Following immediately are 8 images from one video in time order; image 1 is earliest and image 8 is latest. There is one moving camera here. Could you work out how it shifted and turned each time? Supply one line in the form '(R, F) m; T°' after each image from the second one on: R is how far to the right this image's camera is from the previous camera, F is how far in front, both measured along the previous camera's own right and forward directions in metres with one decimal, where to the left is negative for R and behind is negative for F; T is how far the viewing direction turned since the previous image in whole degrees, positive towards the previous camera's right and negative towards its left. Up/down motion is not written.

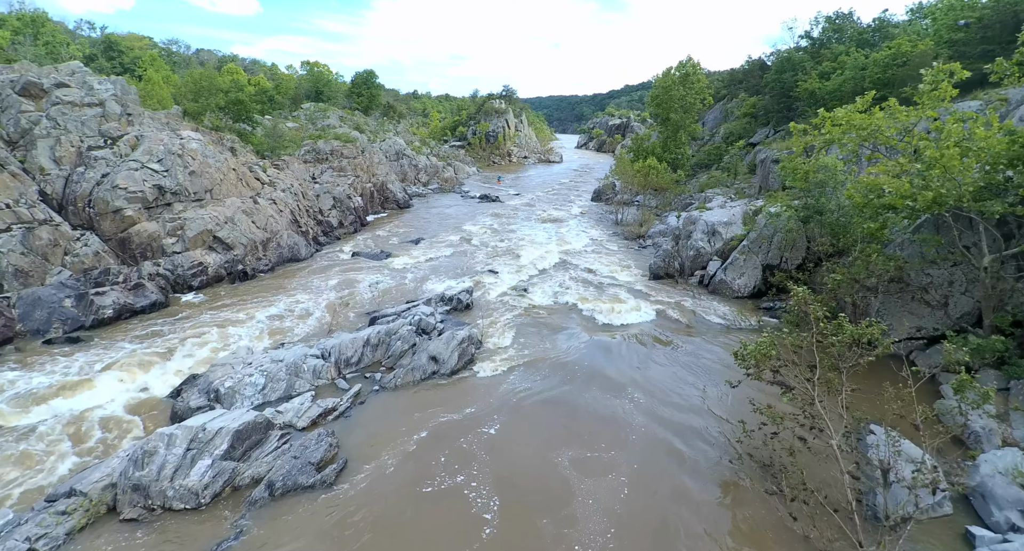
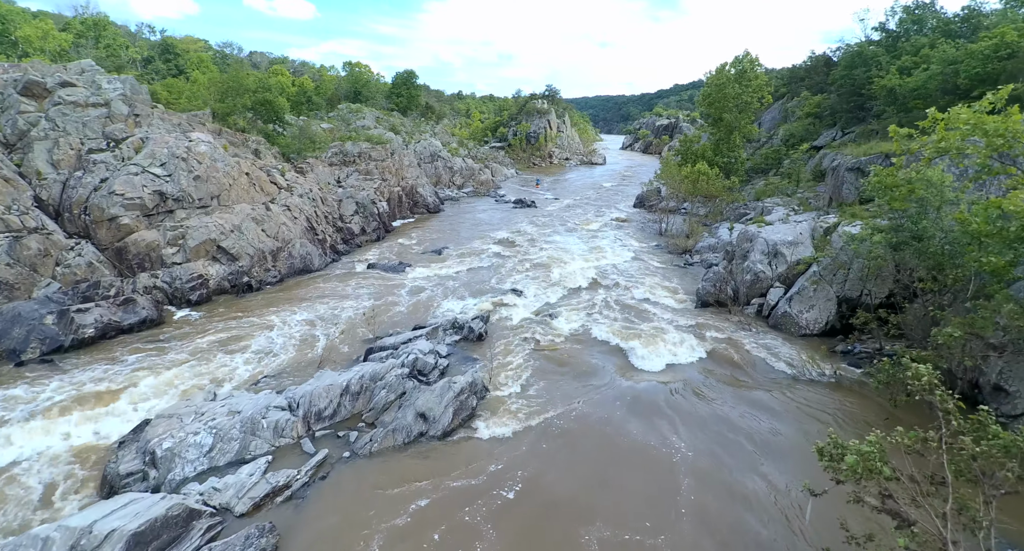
(+0.7, +2.8) m; -5°
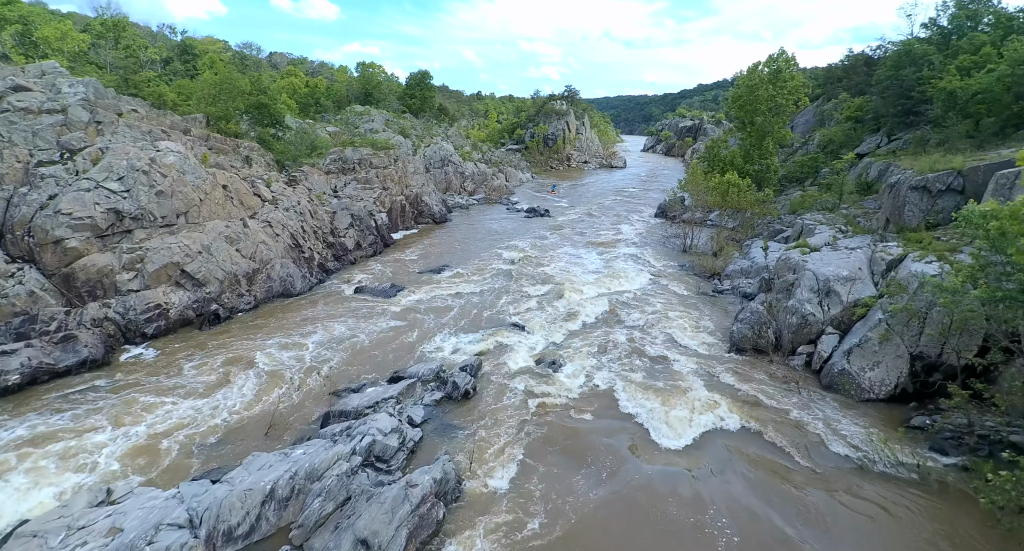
(+0.7, +3.0) m; -2°
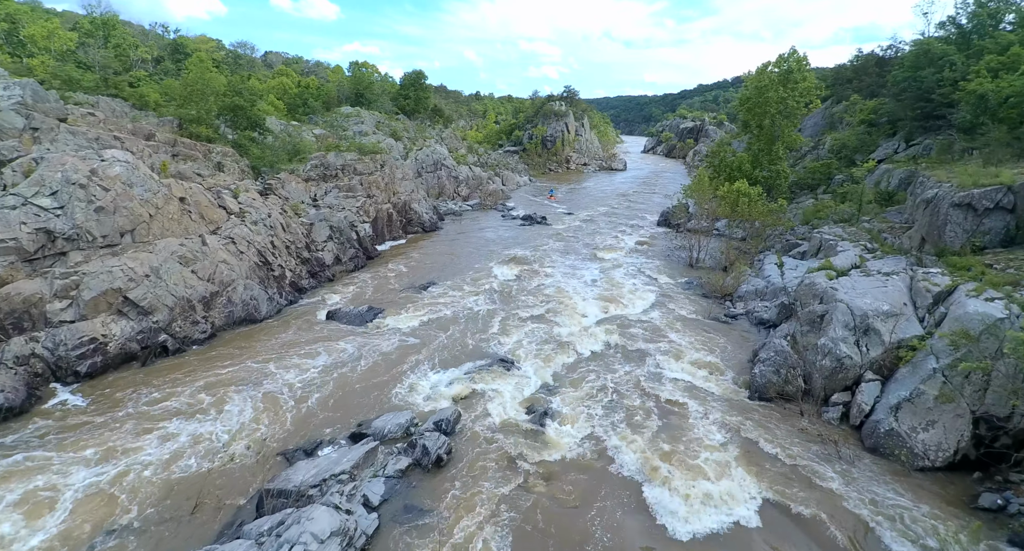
(+0.5, +2.4) m; 0°
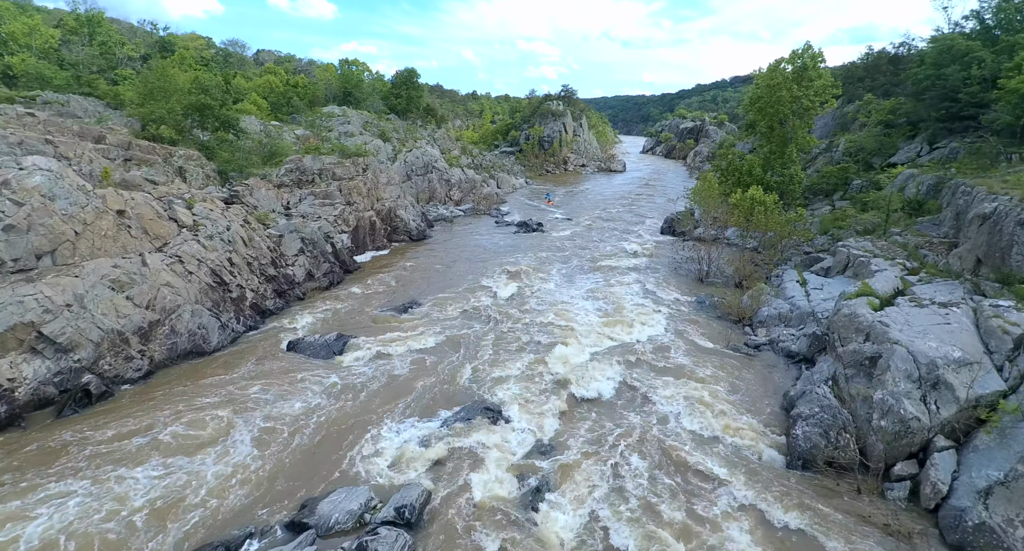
(+0.3, +2.8) m; 0°
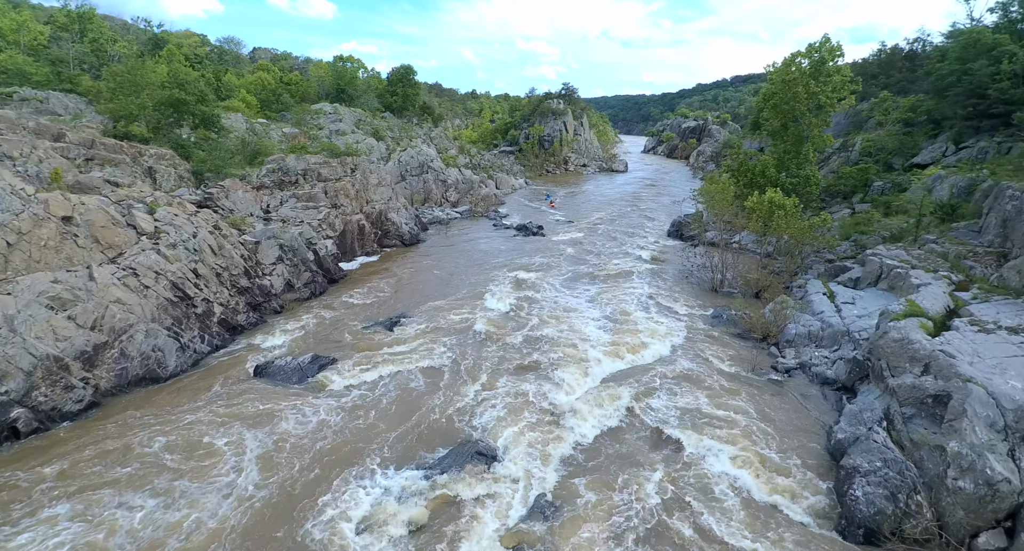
(+0.1, +2.2) m; 0°
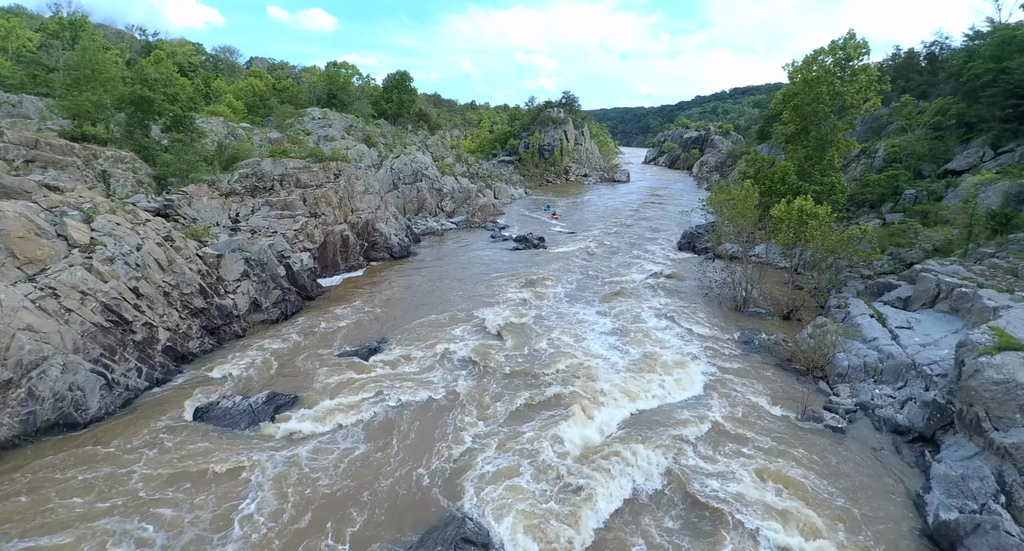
(0.0, +2.9) m; 0°
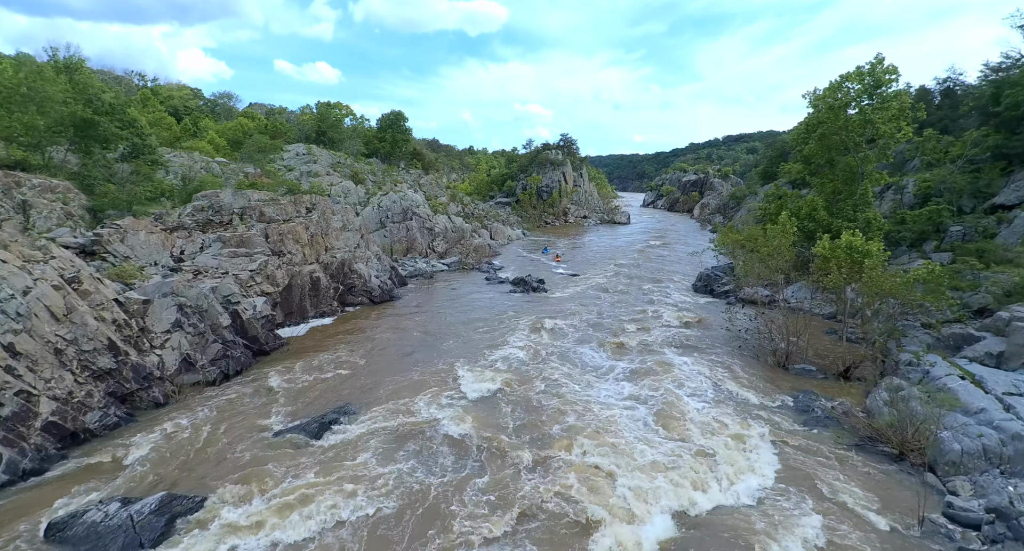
(+0.1, +3.7) m; 0°
